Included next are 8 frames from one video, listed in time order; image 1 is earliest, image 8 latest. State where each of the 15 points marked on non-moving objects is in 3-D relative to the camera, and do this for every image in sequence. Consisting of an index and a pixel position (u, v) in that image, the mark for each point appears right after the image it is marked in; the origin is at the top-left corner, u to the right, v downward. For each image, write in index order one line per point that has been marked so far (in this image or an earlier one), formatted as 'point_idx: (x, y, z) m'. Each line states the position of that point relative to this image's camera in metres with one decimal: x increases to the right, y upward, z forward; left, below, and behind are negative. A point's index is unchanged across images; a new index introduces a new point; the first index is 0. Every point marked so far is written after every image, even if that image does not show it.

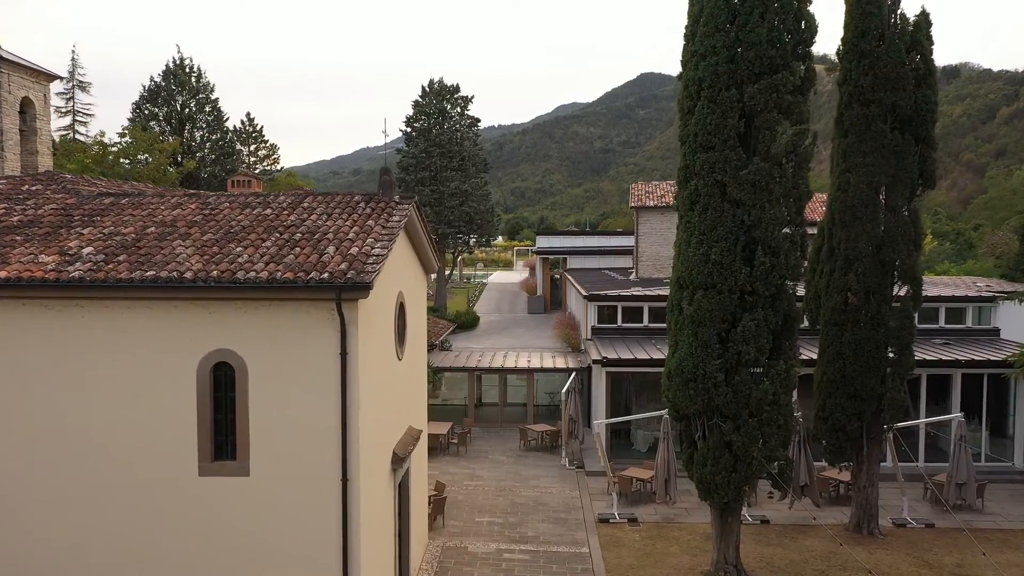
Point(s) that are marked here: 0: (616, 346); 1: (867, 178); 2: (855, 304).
0: (+2.3, -1.3, +19.5) m
1: (+5.2, +1.6, +12.7) m
2: (+5.1, -0.2, +13.0) m
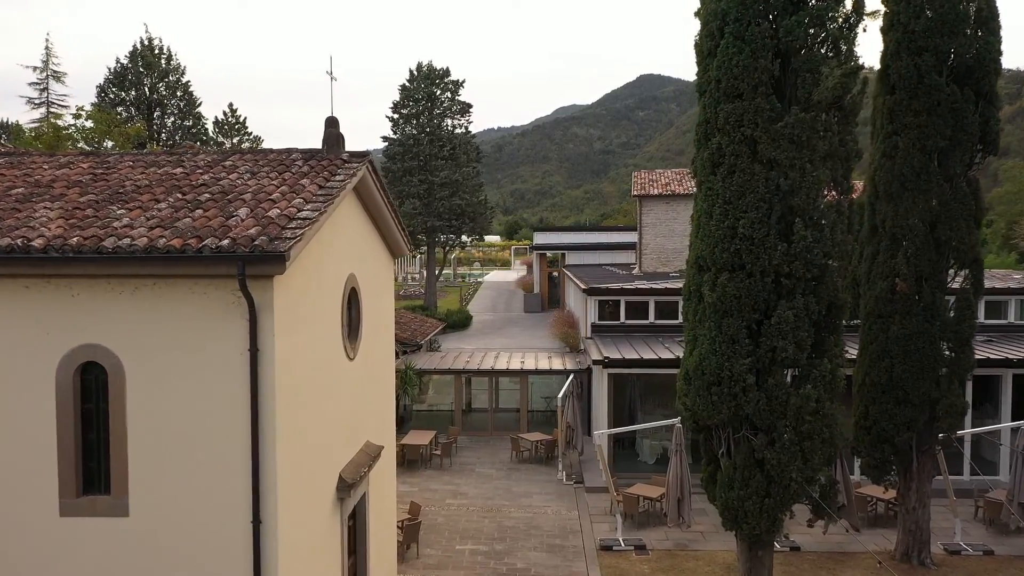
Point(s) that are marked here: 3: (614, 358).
0: (+2.1, -1.1, +17.4) m
1: (+5.0, +1.8, +10.7) m
2: (+4.9, 0.0, +10.9) m
3: (+1.9, -1.3, +16.1) m
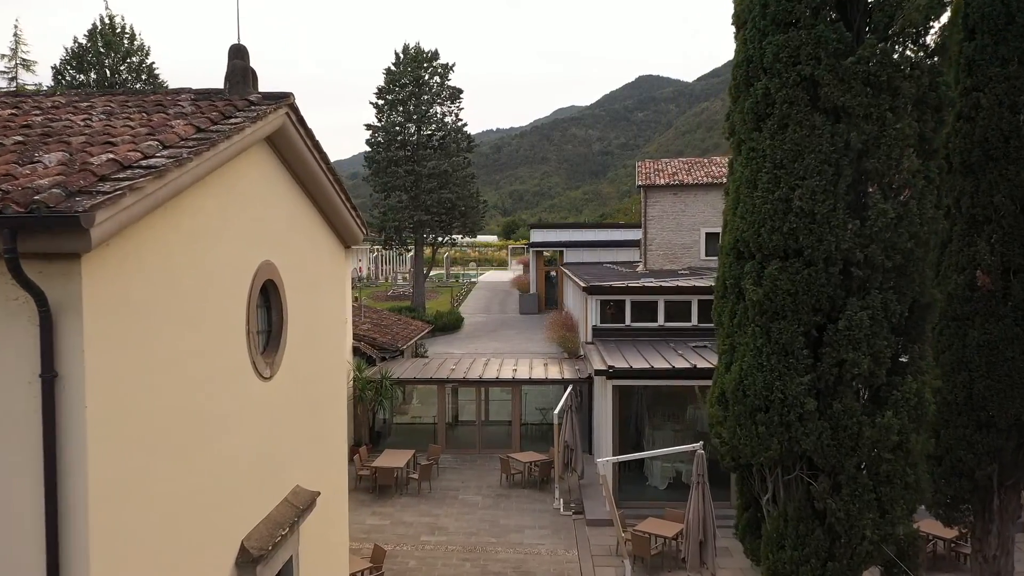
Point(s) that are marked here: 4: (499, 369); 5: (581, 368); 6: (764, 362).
0: (+1.9, -1.1, +15.2) m
1: (+4.8, +1.8, +8.5) m
2: (+4.7, 0.0, +8.7) m
3: (+1.7, -1.2, +13.9) m
4: (-0.3, -1.7, +17.8) m
5: (+1.4, -1.6, +17.5) m
6: (+1.9, -0.6, +6.7) m
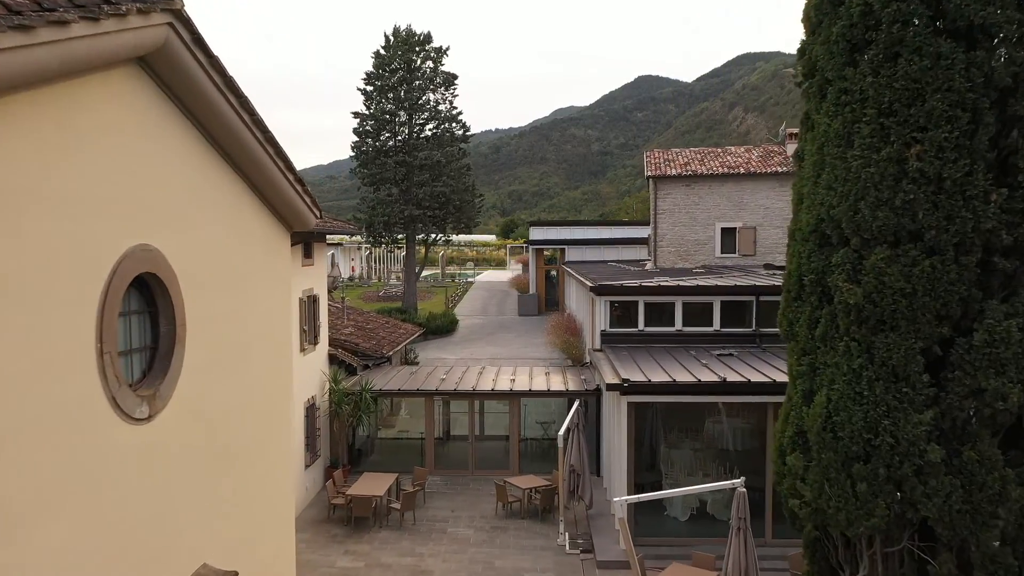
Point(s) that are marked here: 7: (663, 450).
0: (+1.9, -1.1, +13.2) m
1: (+4.8, +1.8, +6.5) m
2: (+4.7, 0.0, +6.7) m
3: (+1.7, -1.2, +11.9) m
4: (-0.3, -1.6, +15.8) m
5: (+1.3, -1.6, +15.5) m
6: (+1.9, -0.6, +4.8) m
7: (+2.2, -2.4, +12.8) m
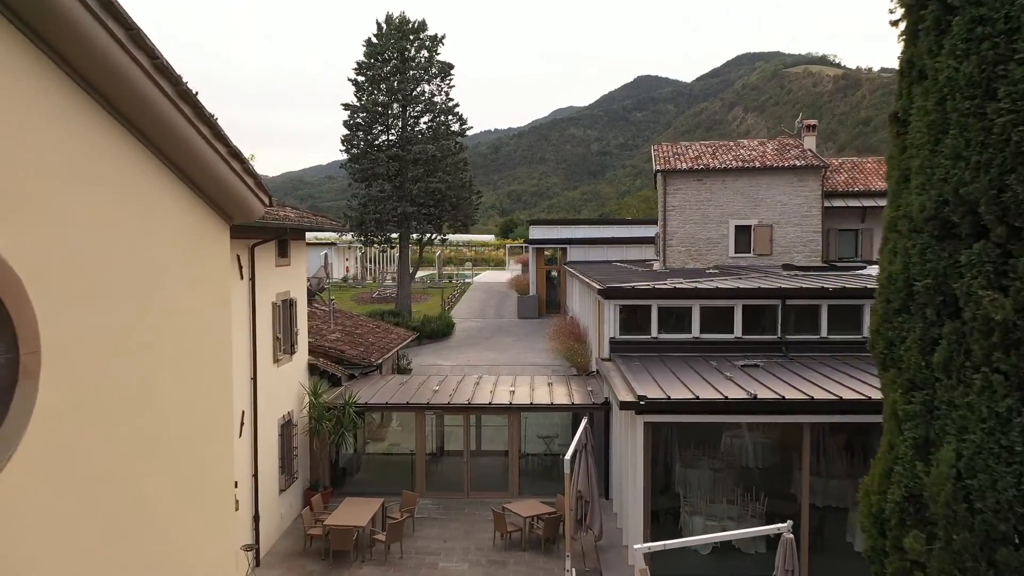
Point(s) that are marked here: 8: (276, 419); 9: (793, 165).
0: (+1.9, -1.1, +11.8) m
1: (+4.8, +1.8, +5.1) m
2: (+4.7, 0.0, +5.4) m
3: (+1.7, -1.3, +10.6) m
4: (-0.3, -1.7, +14.5) m
5: (+1.3, -1.6, +14.1) m
6: (+1.9, -0.6, +3.4) m
7: (+2.2, -2.5, +11.4) m
8: (-3.1, -1.7, +11.4) m
9: (+6.3, +2.8, +19.6) m
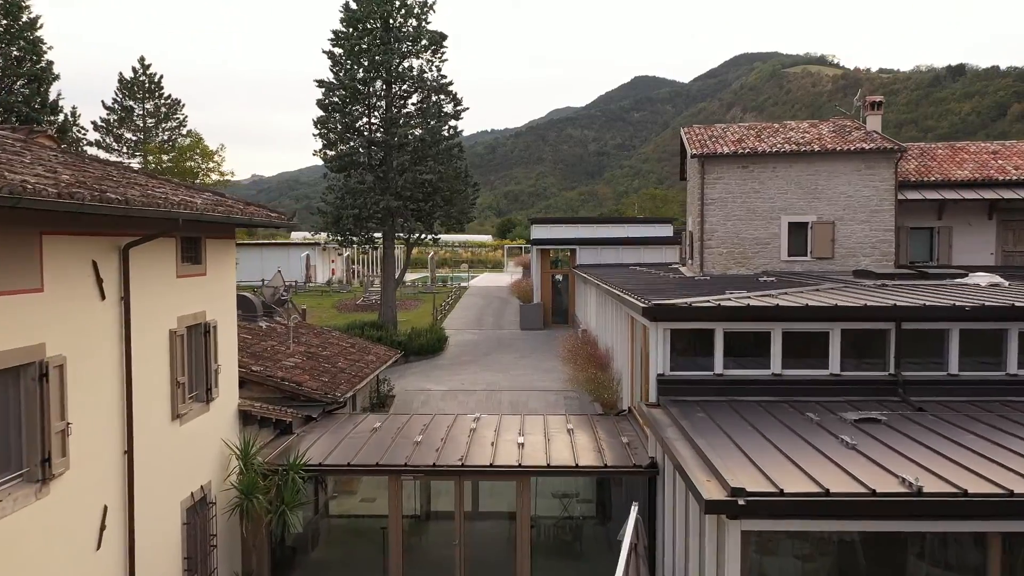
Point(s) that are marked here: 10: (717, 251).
0: (+2.0, -1.3, +8.2) m
1: (+4.9, +1.6, +1.5) m
2: (+4.8, -0.2, +1.8) m
3: (+1.8, -1.5, +6.9) m
4: (-0.2, -1.9, +10.8) m
5: (+1.4, -1.8, +10.5) m
6: (+2.0, -0.8, -0.3) m
7: (+2.3, -2.7, +7.8) m
8: (-3.0, -1.9, +7.8) m
9: (+6.4, +2.6, +16.0) m
10: (+3.9, +0.7, +16.6) m
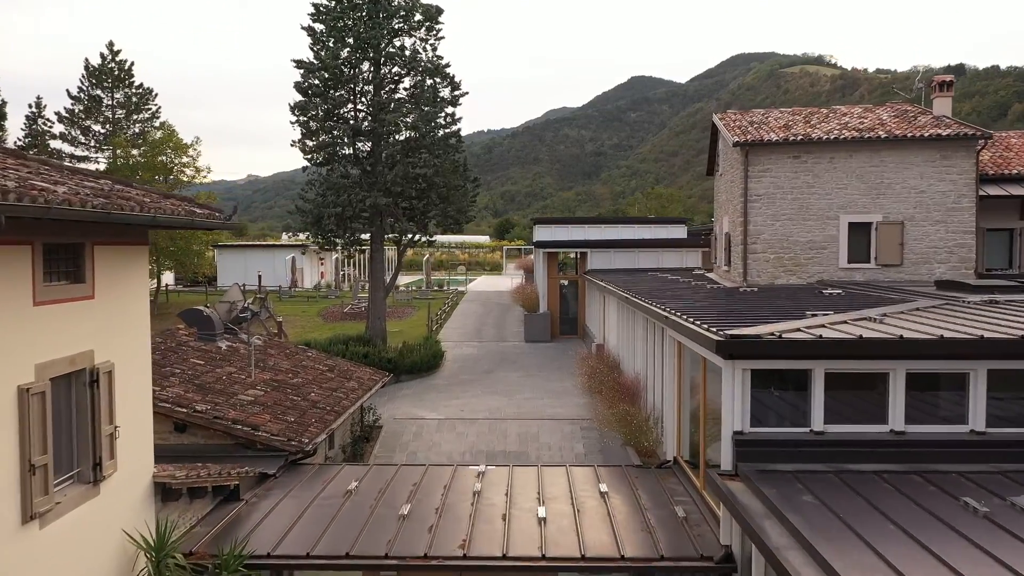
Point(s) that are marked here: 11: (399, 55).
0: (+2.2, -1.5, +5.6) m
1: (+5.1, +1.4, -1.0) m
2: (+5.0, -0.4, -0.8) m
3: (+2.0, -1.7, +4.3) m
4: (-0.1, -2.1, +8.2) m
5: (+1.6, -2.0, +7.9) m
6: (+2.2, -1.0, -2.9) m
7: (+2.5, -2.8, +5.2) m
8: (-2.8, -2.1, +5.2) m
9: (+6.5, +2.4, +13.4) m
10: (+4.0, +0.5, +14.1) m
11: (-2.5, +5.1, +19.1) m
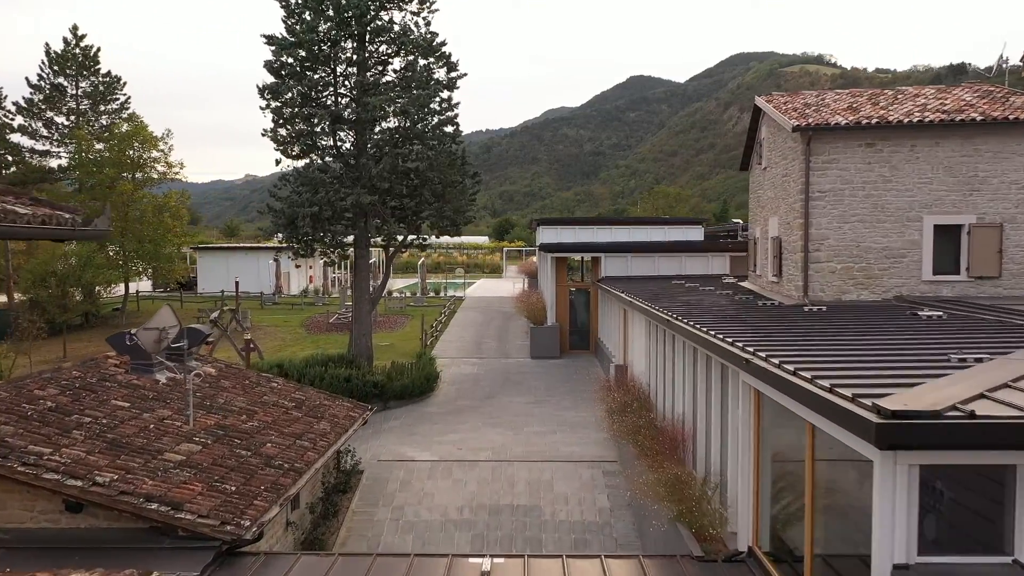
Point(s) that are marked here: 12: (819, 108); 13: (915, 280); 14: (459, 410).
0: (+2.3, -1.7, +3.1) m
1: (+5.2, +1.2, -3.6) m
2: (+5.2, -0.6, -3.4) m
3: (+2.1, -1.9, +1.8) m
4: (+0.1, -2.3, +5.6) m
5: (+1.7, -2.2, +5.3) m
6: (+2.4, -1.2, -5.4) m
7: (+2.6, -3.1, +2.6) m
8: (-2.7, -2.3, +2.6) m
9: (+6.6, +2.1, +10.9) m
10: (+4.1, +0.3, +11.5) m
11: (-2.4, +4.8, +16.5) m
12: (+4.4, +2.5, +12.3) m
13: (+5.2, +0.1, +11.4) m
14: (-1.0, -2.2, +15.7) m
